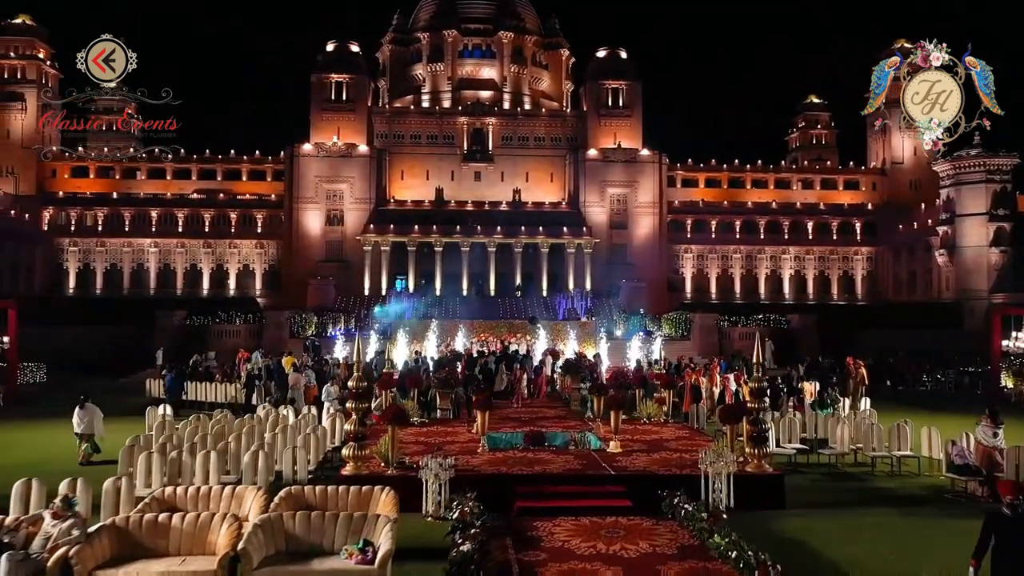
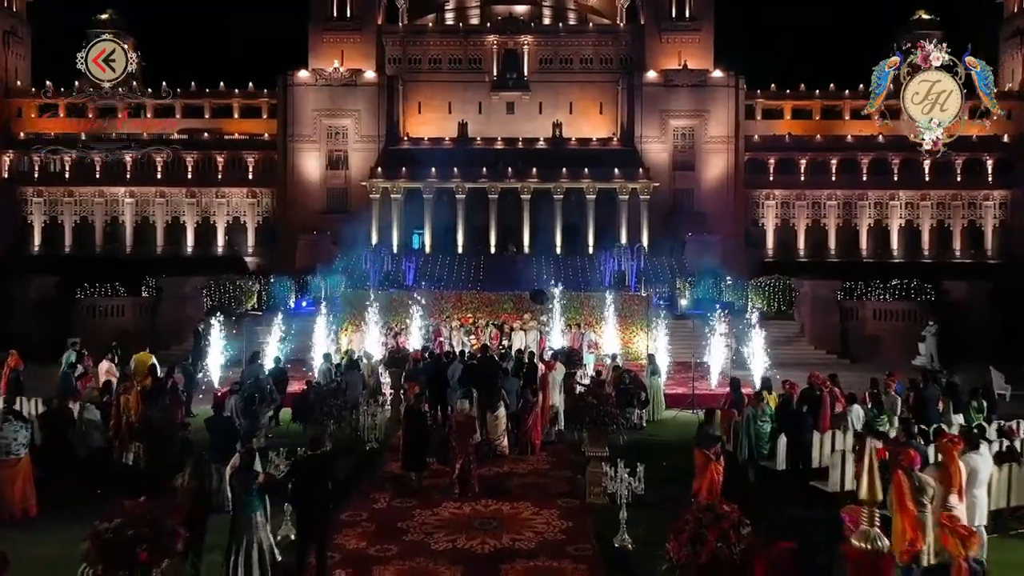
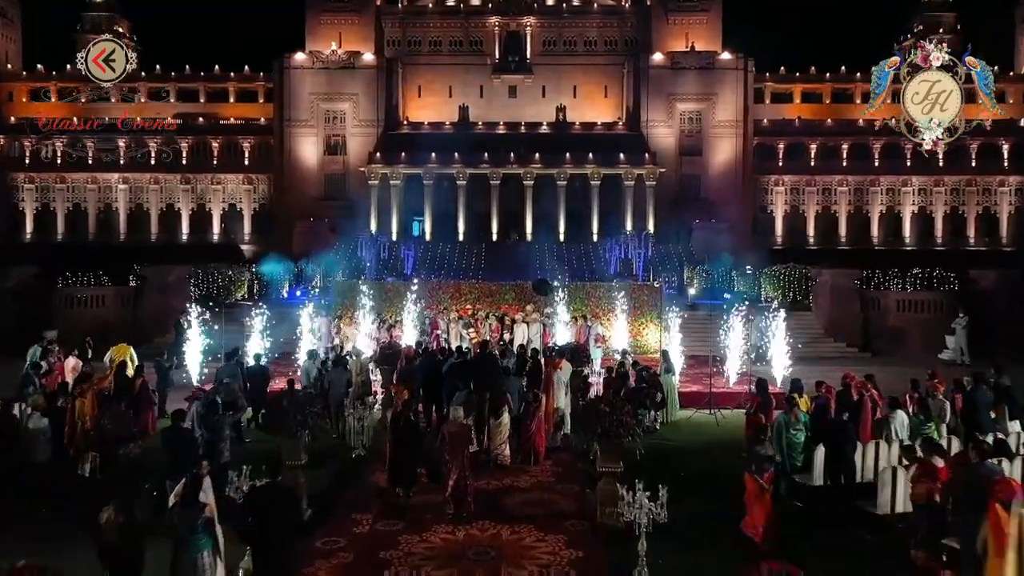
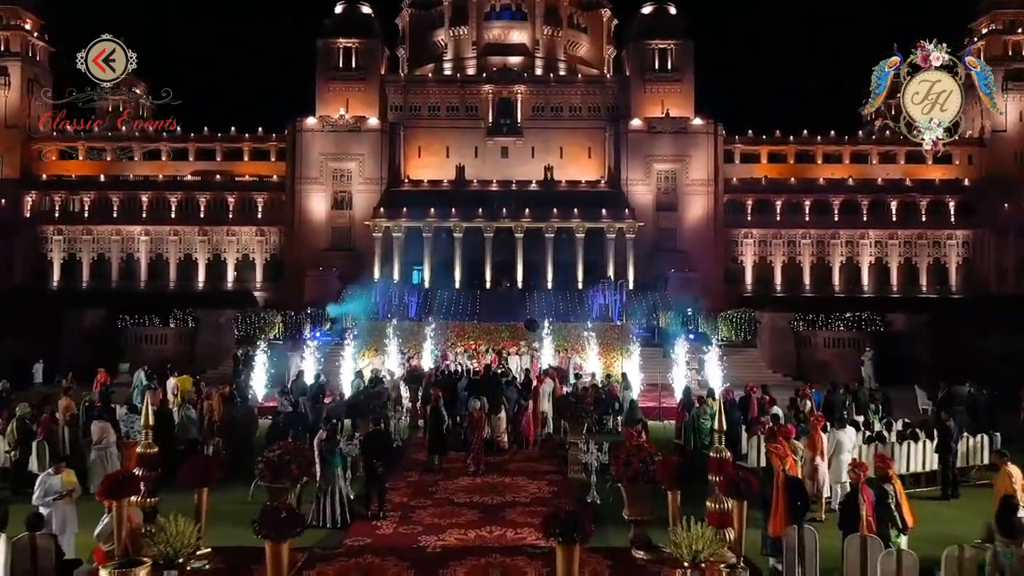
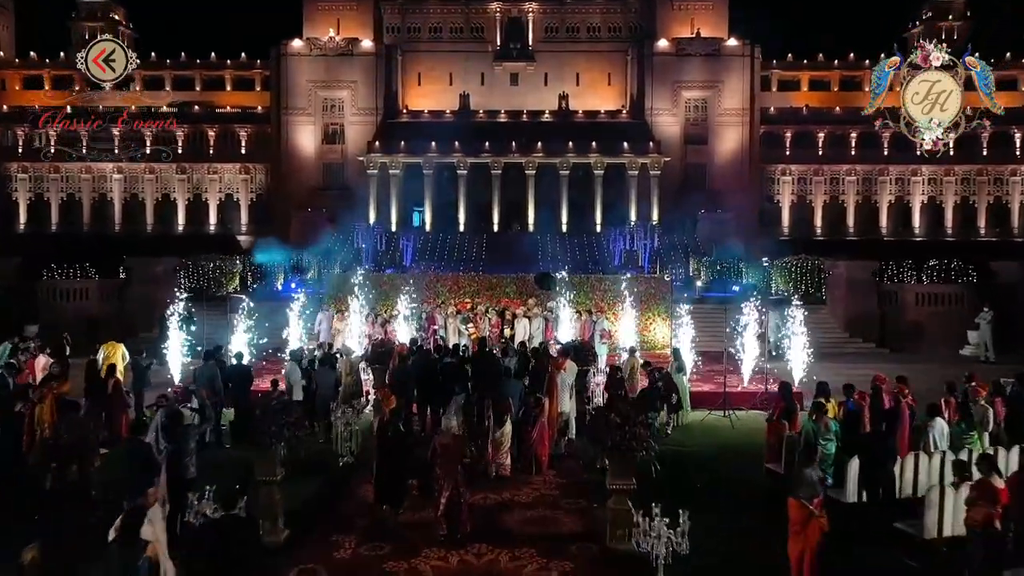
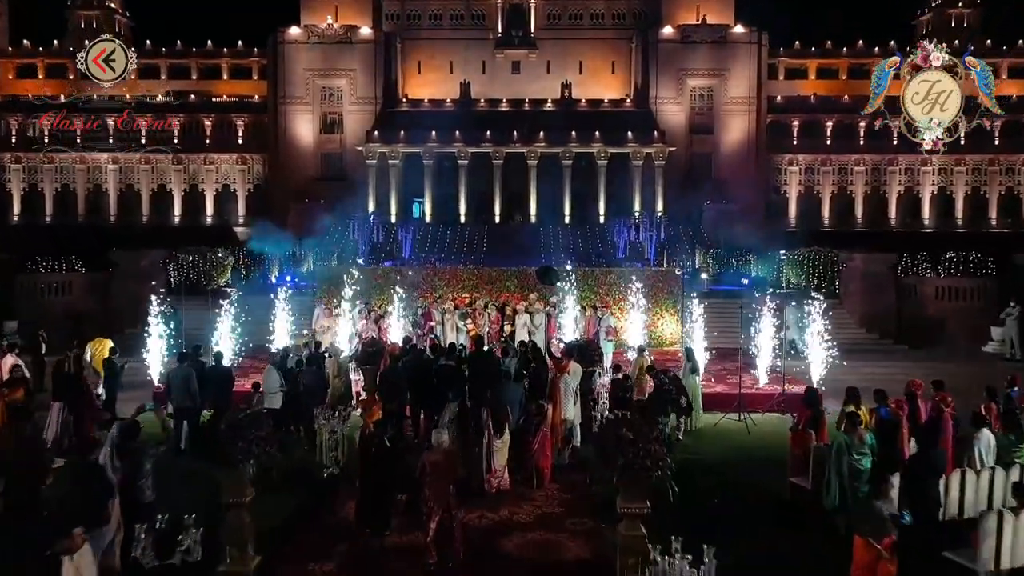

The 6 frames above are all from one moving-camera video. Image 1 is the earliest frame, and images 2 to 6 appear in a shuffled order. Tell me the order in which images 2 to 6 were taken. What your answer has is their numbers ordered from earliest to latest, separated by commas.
4, 2, 3, 5, 6
